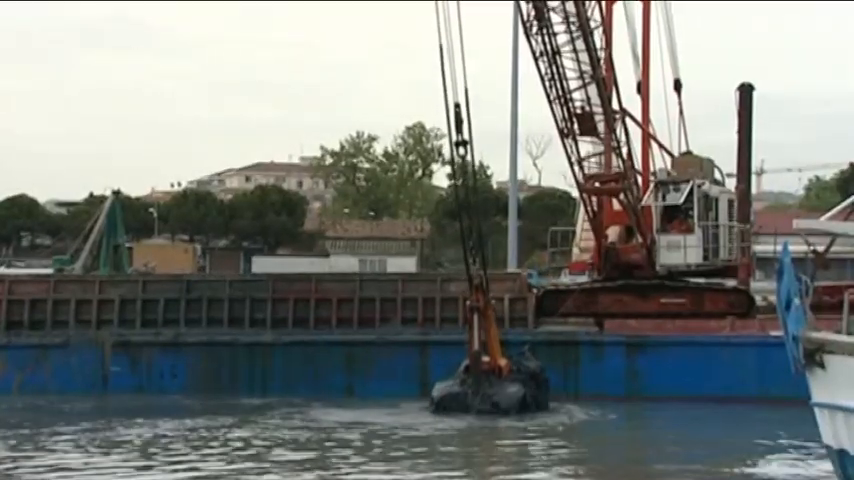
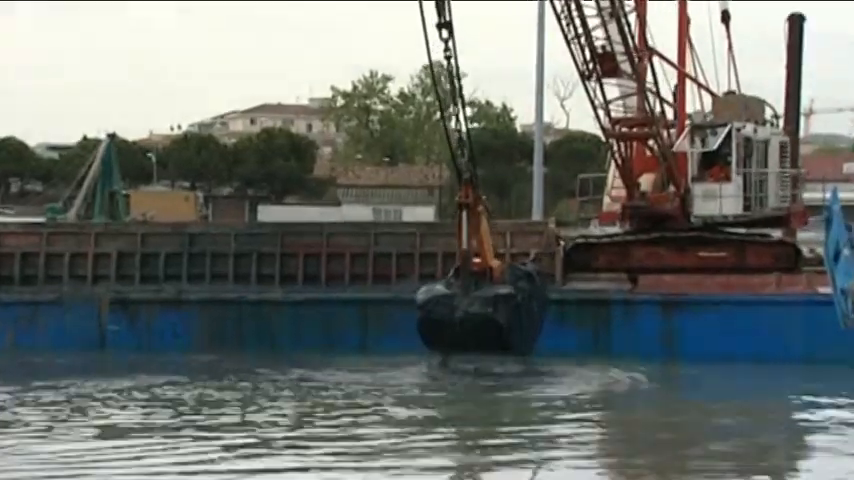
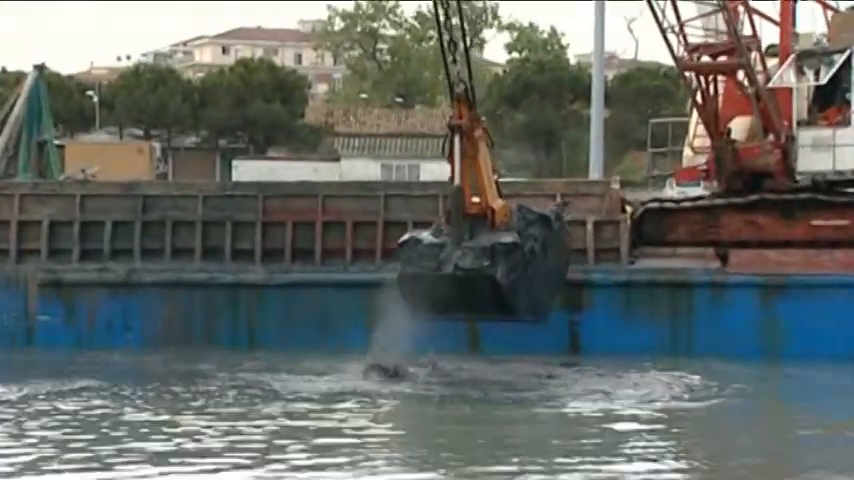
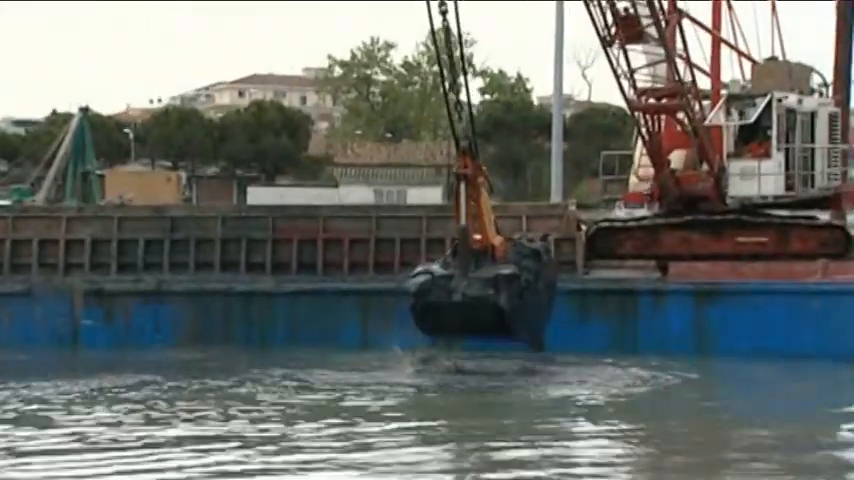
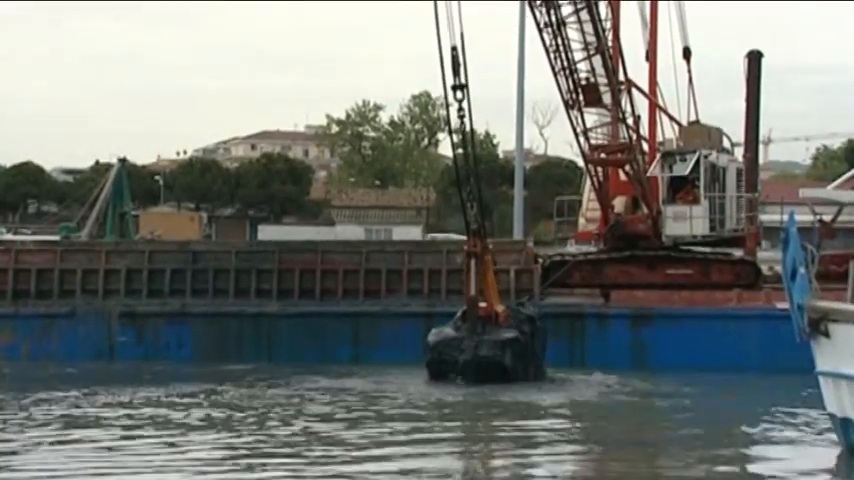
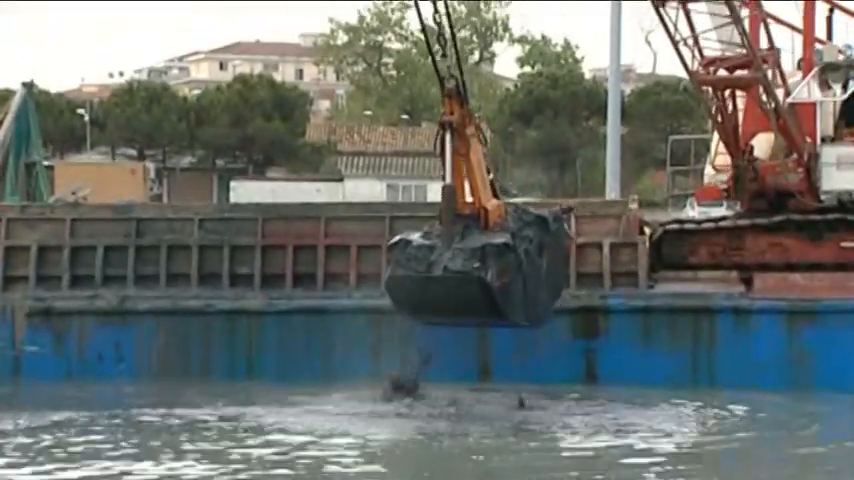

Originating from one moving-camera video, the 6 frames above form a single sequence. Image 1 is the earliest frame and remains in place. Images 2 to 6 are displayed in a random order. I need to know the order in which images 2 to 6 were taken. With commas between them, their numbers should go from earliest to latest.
5, 2, 4, 3, 6
